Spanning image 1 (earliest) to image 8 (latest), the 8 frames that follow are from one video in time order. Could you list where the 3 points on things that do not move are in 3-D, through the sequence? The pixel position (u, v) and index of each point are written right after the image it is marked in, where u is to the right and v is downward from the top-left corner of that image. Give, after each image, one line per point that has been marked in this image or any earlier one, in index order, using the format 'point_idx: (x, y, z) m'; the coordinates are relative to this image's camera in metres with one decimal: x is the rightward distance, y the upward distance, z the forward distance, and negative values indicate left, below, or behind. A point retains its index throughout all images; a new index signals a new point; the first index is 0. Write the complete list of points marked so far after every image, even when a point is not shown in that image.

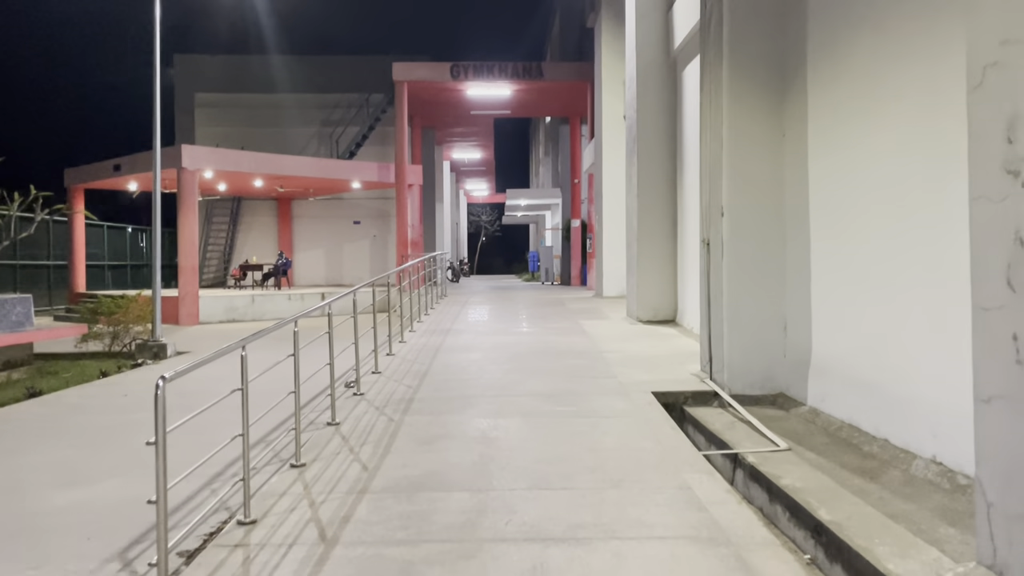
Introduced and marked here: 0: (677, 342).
0: (+1.5, -0.5, +7.4) m
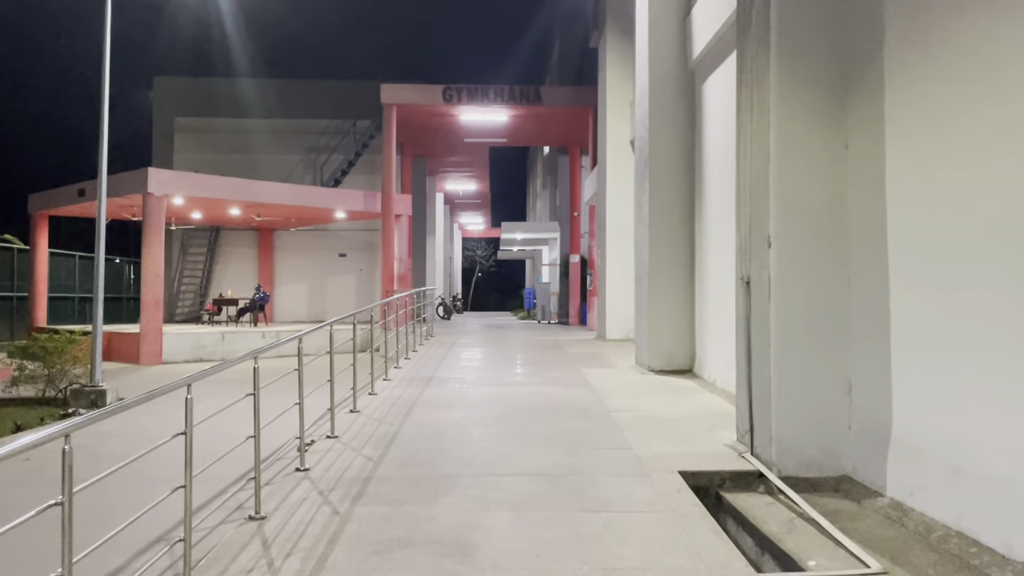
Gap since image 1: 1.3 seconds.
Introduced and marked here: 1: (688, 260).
0: (+1.4, -0.9, +6.2) m
1: (+1.7, +0.3, +7.8) m
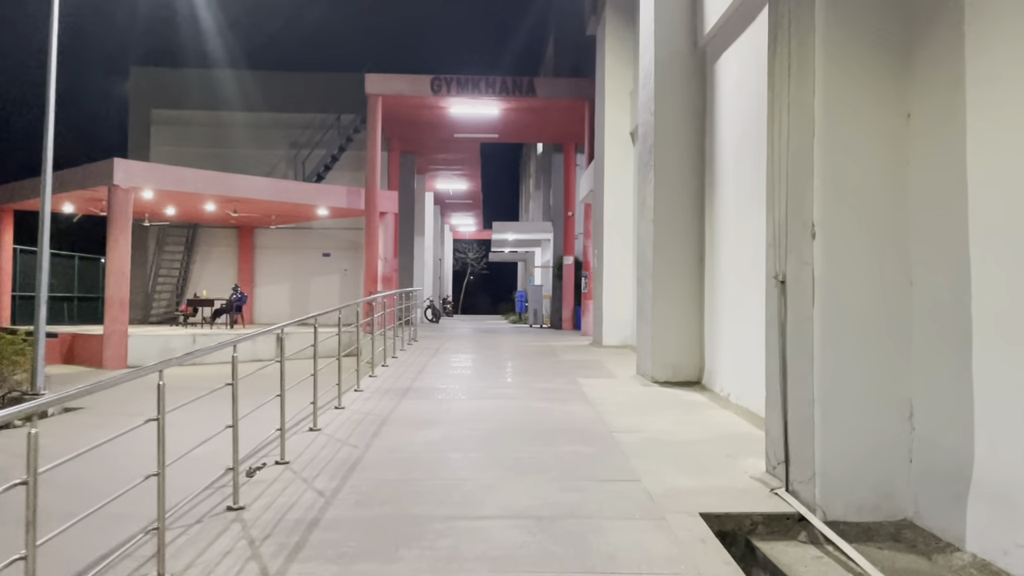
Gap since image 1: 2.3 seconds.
0: (+1.3, -0.9, +5.4) m
1: (+1.6, +0.2, +7.0) m
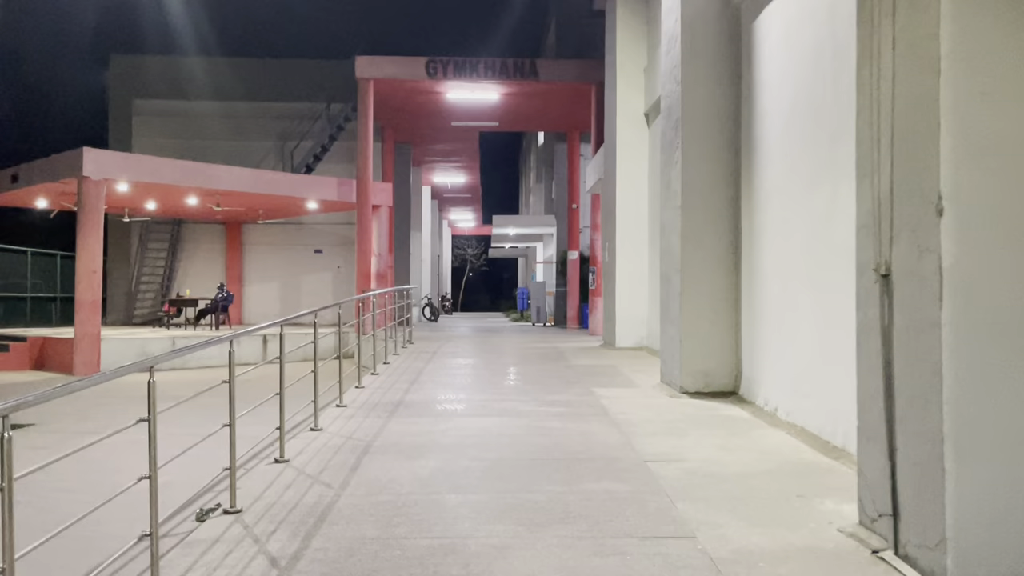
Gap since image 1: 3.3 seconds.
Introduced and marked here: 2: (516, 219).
0: (+1.4, -0.8, +4.5) m
1: (+1.6, +0.3, +6.1) m
2: (+0.1, +1.5, +17.8) m
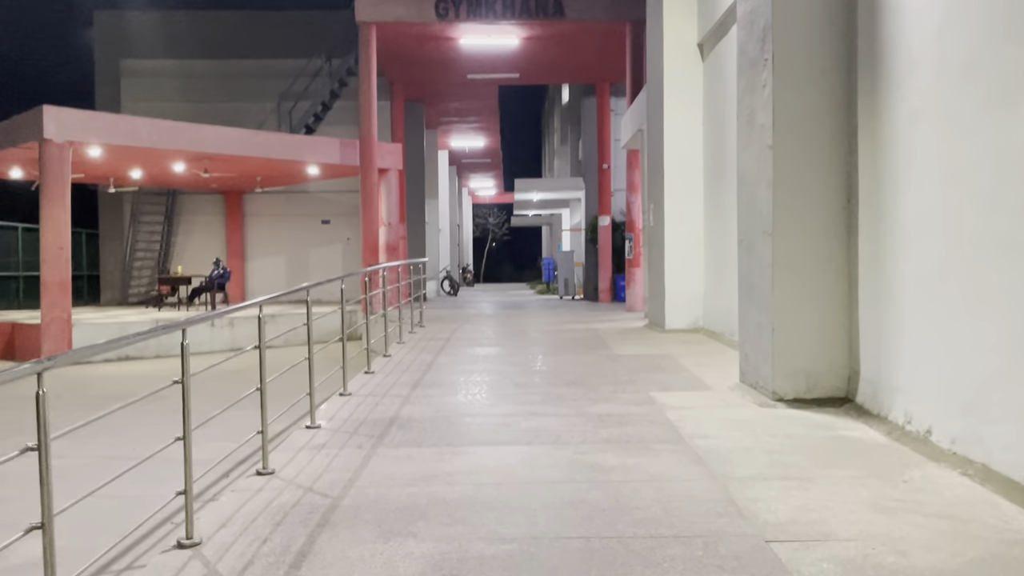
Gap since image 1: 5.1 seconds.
0: (+1.5, -0.7, +2.9) m
1: (+1.8, +0.4, +4.5) m
2: (+0.6, +2.1, +16.2) m
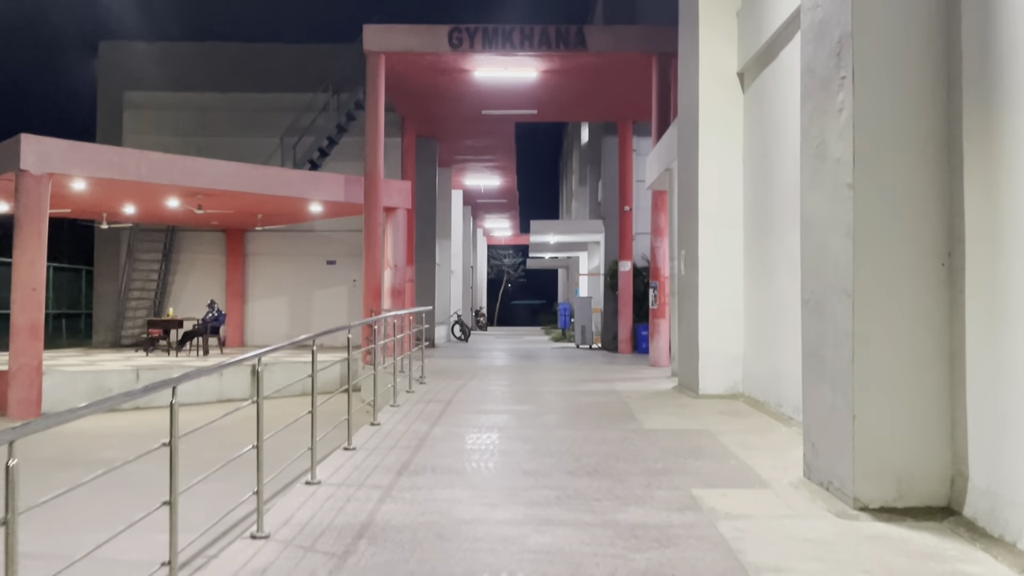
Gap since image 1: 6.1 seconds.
0: (+1.5, -1.0, +1.9) m
1: (+1.9, +0.1, +3.5) m
2: (+0.9, +1.2, +15.3) m
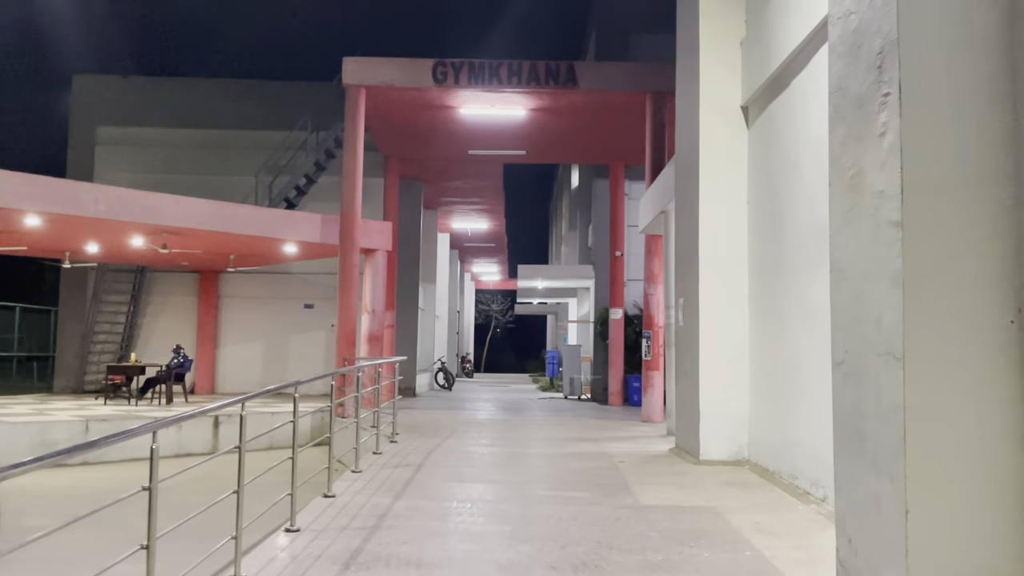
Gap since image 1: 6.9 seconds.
0: (+1.4, -1.1, +1.2) m
1: (+1.8, -0.1, +2.9) m
2: (+0.6, +0.3, +14.7) m
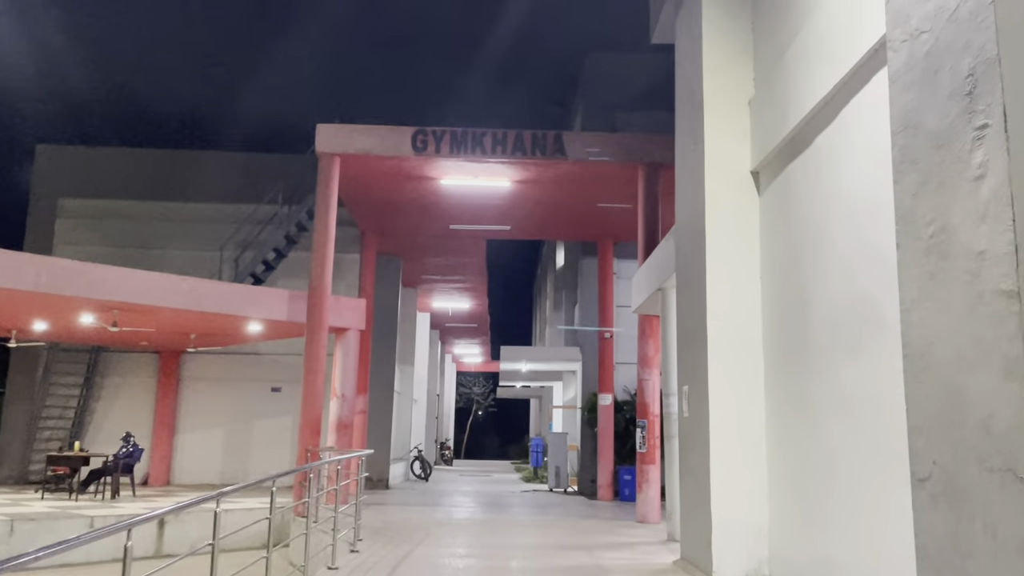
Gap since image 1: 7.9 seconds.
0: (+1.4, -1.2, +0.3) m
1: (+1.7, -0.4, +2.1) m
2: (+0.3, -1.1, +13.9) m
